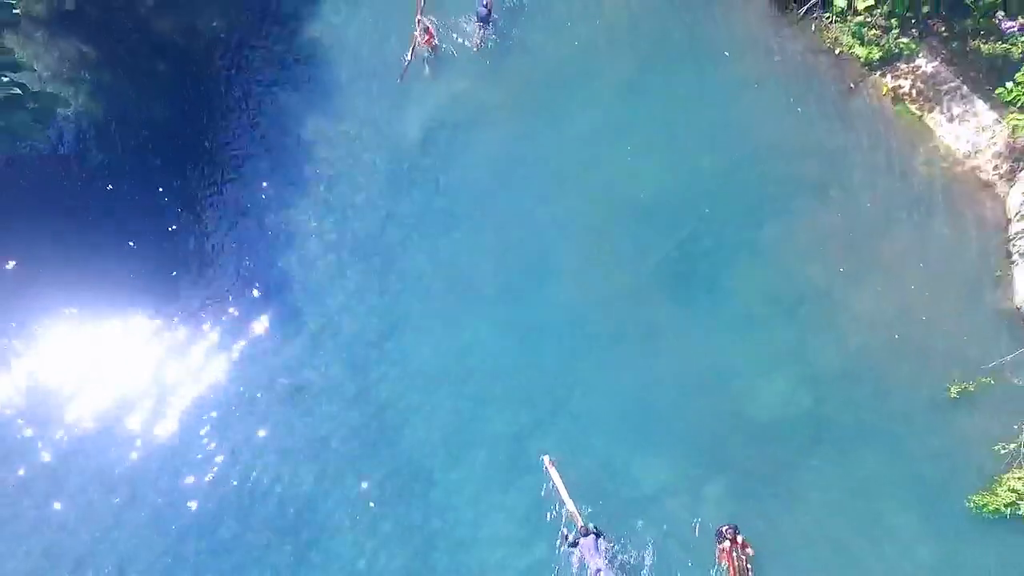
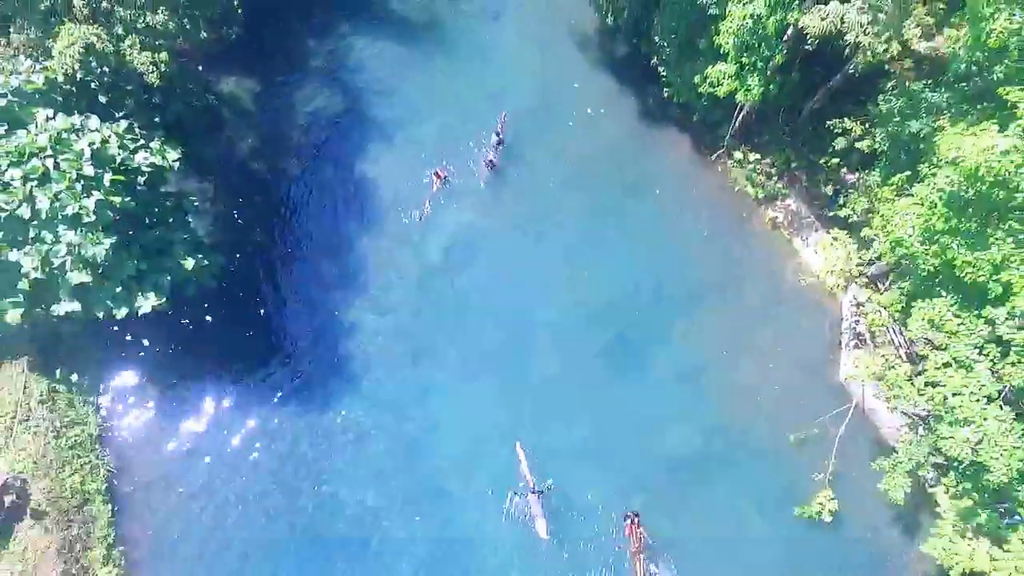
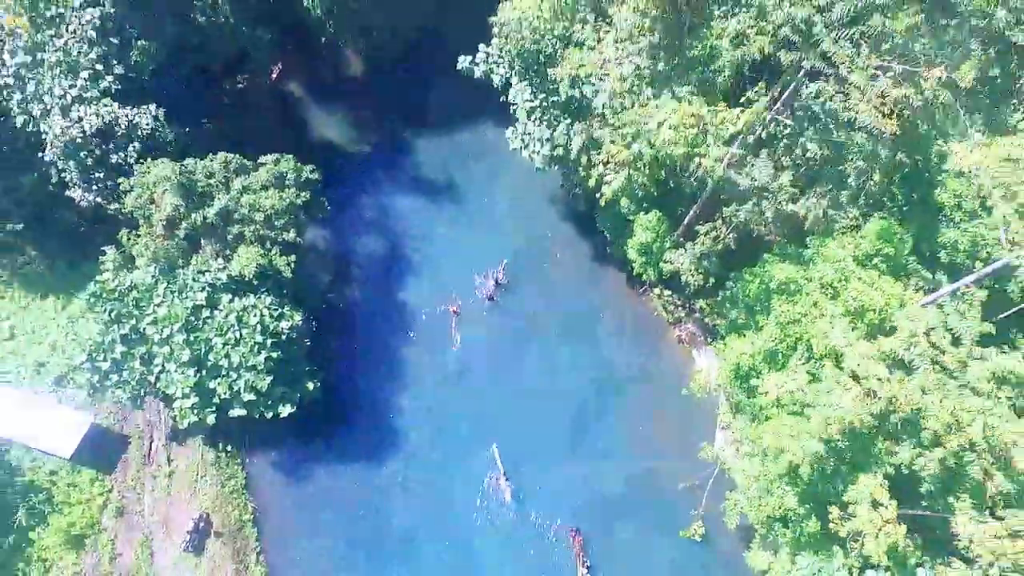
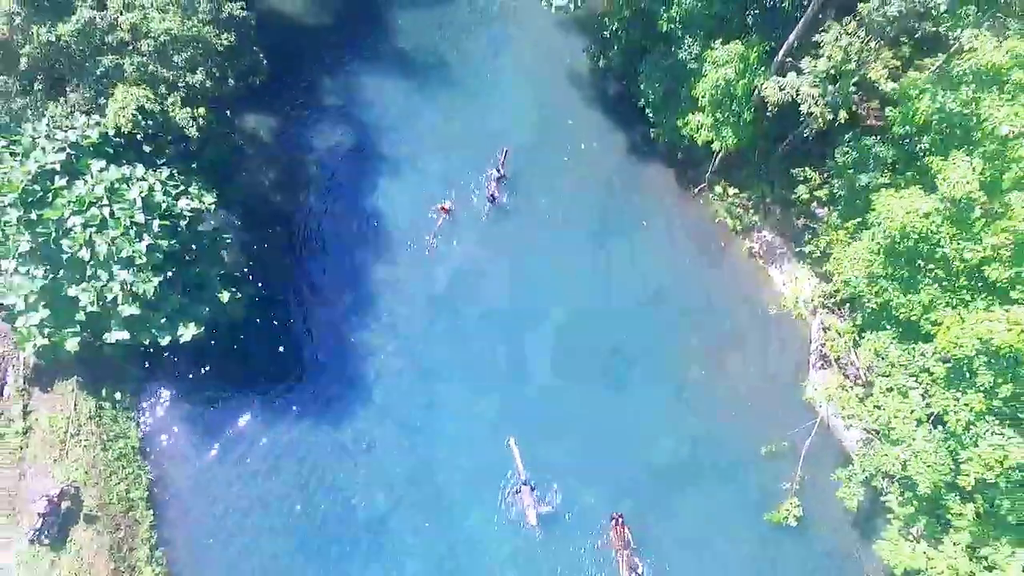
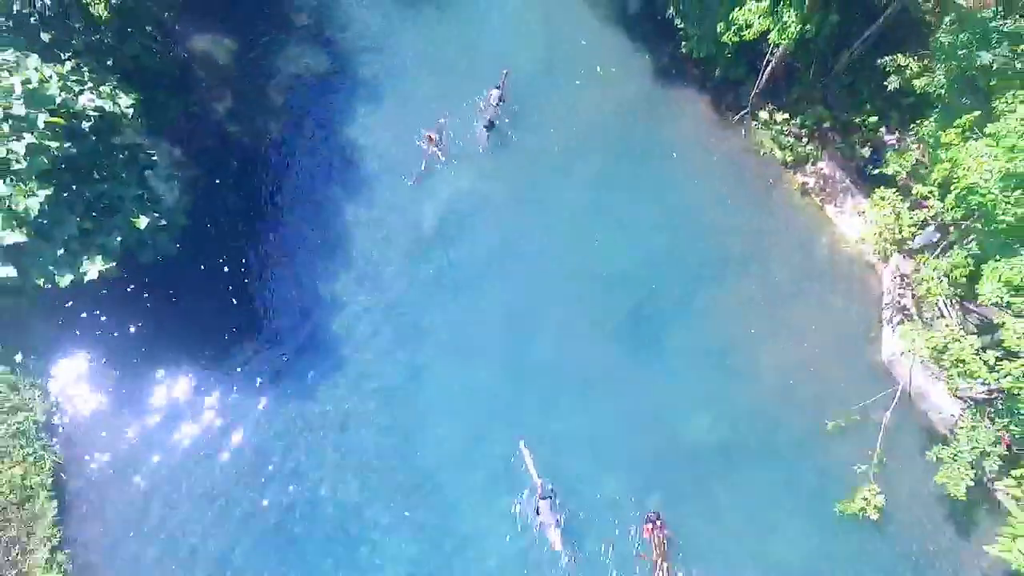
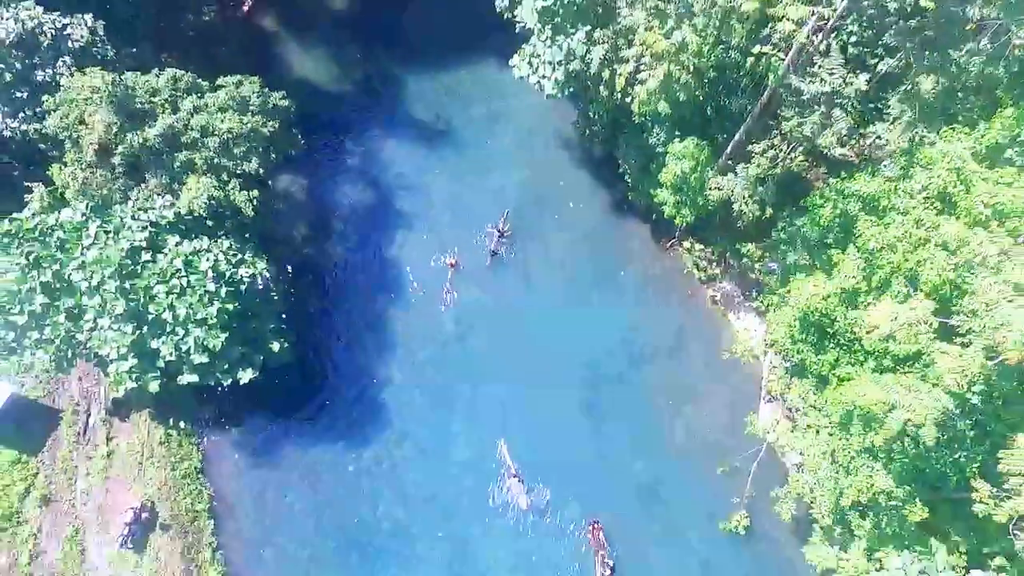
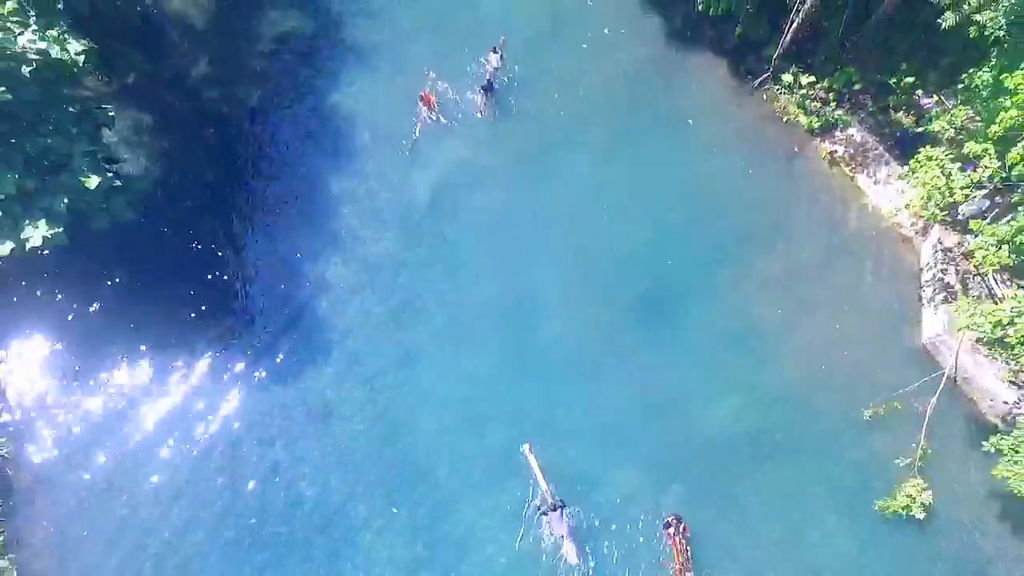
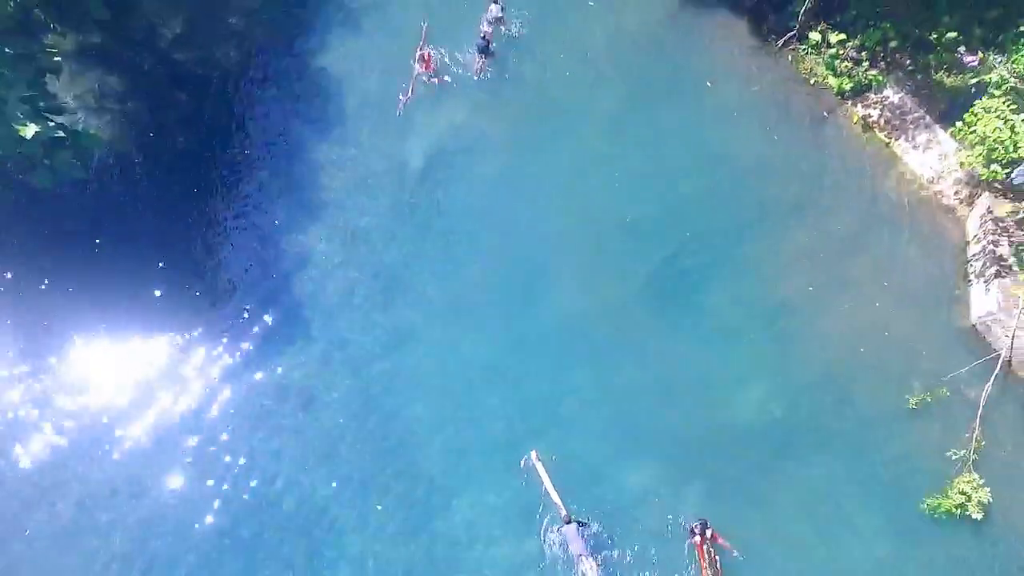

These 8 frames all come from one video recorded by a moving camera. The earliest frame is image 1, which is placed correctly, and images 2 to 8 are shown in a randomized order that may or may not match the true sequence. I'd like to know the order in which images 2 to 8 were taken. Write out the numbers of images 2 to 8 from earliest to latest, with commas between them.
8, 7, 5, 2, 4, 6, 3
